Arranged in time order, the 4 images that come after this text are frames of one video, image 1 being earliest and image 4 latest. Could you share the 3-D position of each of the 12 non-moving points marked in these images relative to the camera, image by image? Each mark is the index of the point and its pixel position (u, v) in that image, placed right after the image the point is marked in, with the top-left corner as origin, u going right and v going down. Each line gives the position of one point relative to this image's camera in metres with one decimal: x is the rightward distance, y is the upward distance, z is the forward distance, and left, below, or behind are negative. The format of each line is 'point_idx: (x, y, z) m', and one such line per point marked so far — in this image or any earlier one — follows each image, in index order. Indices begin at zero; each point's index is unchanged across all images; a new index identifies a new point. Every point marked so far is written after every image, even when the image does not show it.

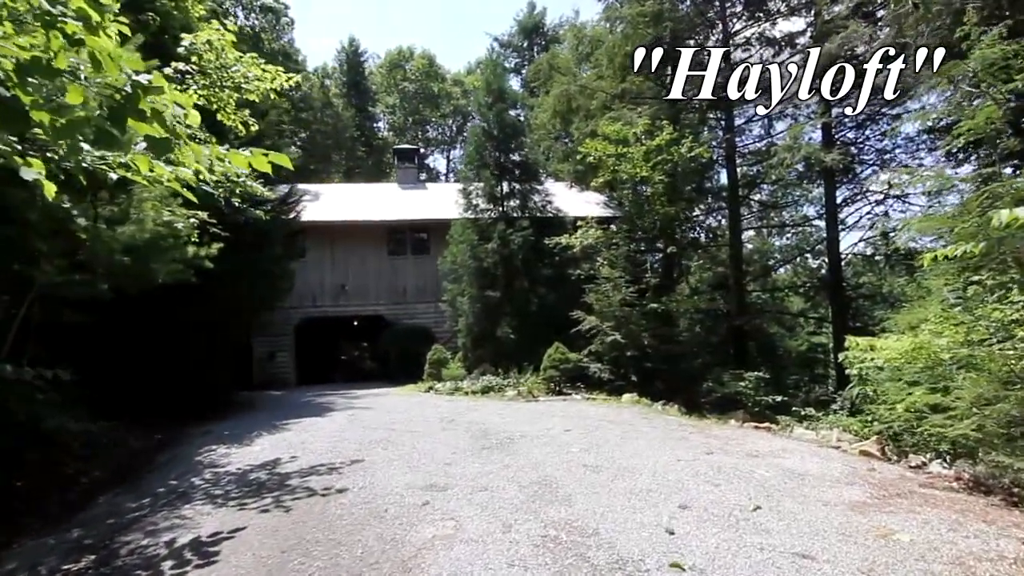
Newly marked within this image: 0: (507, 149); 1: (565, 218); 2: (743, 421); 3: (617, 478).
0: (-0.2, +3.1, +16.6) m
1: (+1.1, +1.5, +16.7) m
2: (+3.0, -1.8, +9.9) m
3: (+0.8, -1.5, +5.9) m
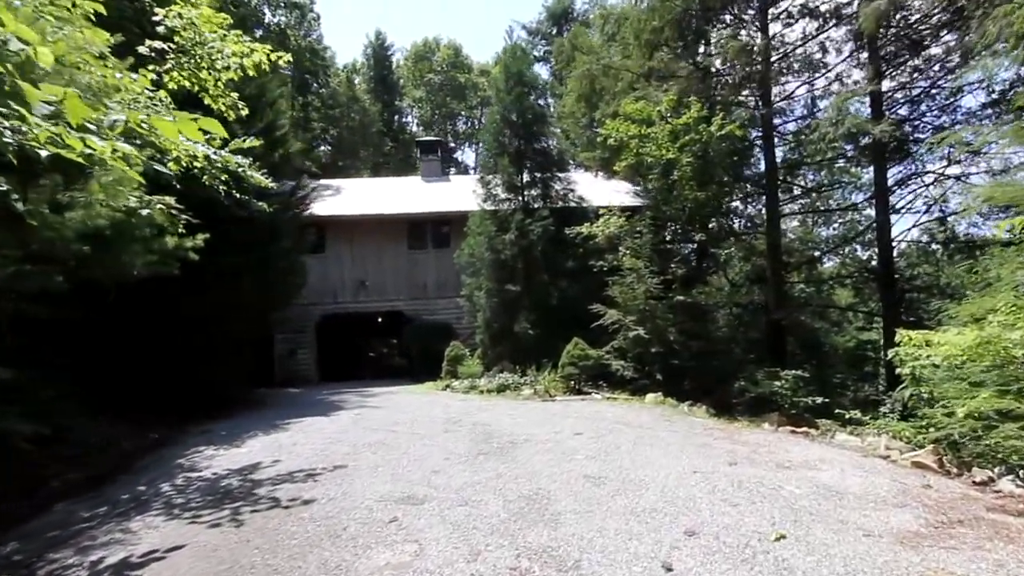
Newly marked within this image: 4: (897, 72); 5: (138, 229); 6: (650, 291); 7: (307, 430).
0: (+0.3, +3.2, +15.8) m
1: (+1.6, +1.7, +15.8) m
2: (+3.1, -1.6, +8.9) m
3: (+0.7, -1.4, +5.0) m
4: (+6.5, +3.6, +12.5) m
5: (-3.7, +0.6, +7.4) m
6: (+2.3, 0.0, +12.5) m
7: (-2.7, -1.9, +9.9) m
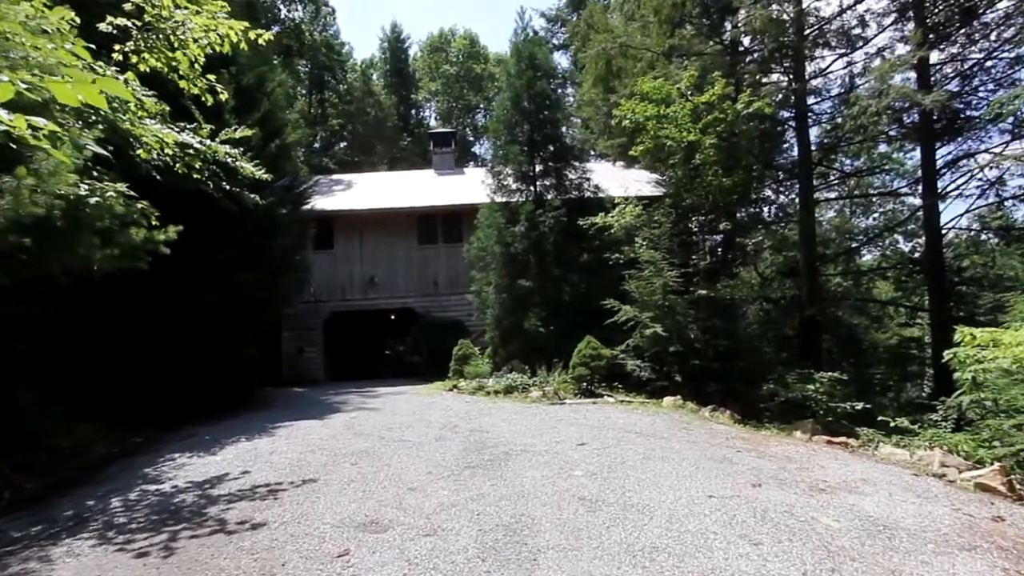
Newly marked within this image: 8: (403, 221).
0: (+0.6, +3.3, +14.9) m
1: (+1.8, +1.8, +14.9) m
2: (+3.1, -1.5, +7.9) m
3: (+0.6, -1.3, +4.1) m
4: (+6.6, +3.7, +11.4) m
5: (-3.7, +0.6, +6.7) m
6: (+2.4, 0.0, +11.6) m
7: (-2.7, -1.8, +9.2) m
8: (-2.8, +1.7, +19.4) m
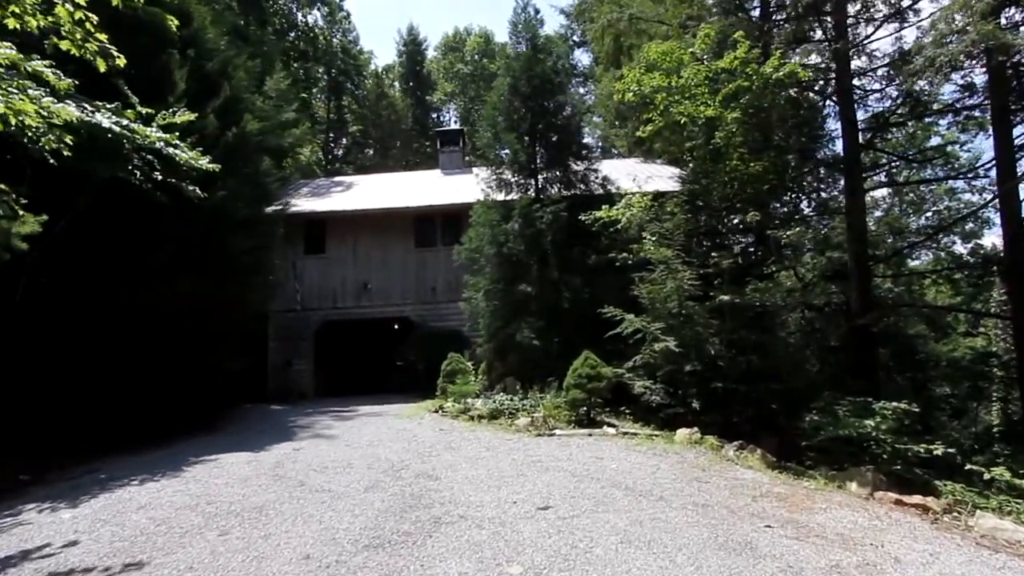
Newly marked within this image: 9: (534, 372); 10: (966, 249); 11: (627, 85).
0: (+0.5, +3.2, +13.0) m
1: (+1.8, +1.7, +12.9) m
2: (+2.8, -1.5, +5.8) m
3: (0.0, -1.3, +2.1) m
4: (+6.4, +3.7, +9.2) m
5: (-4.2, +0.6, +4.9) m
6: (+2.2, 0.0, +9.5) m
7: (-3.0, -1.8, +7.3) m
8: (-2.7, +1.6, +17.6) m
9: (+0.3, -1.3, +11.5) m
10: (+7.6, +0.7, +12.3) m
11: (+1.9, +3.1, +11.6) m
